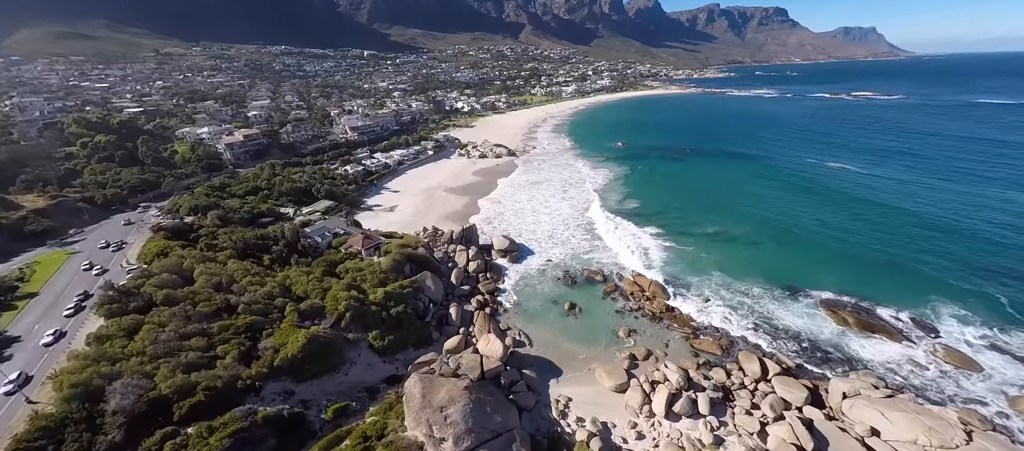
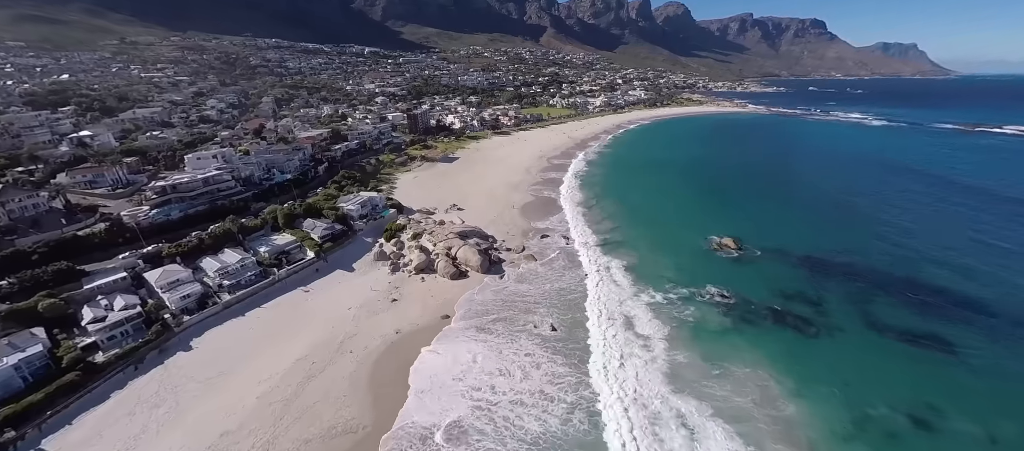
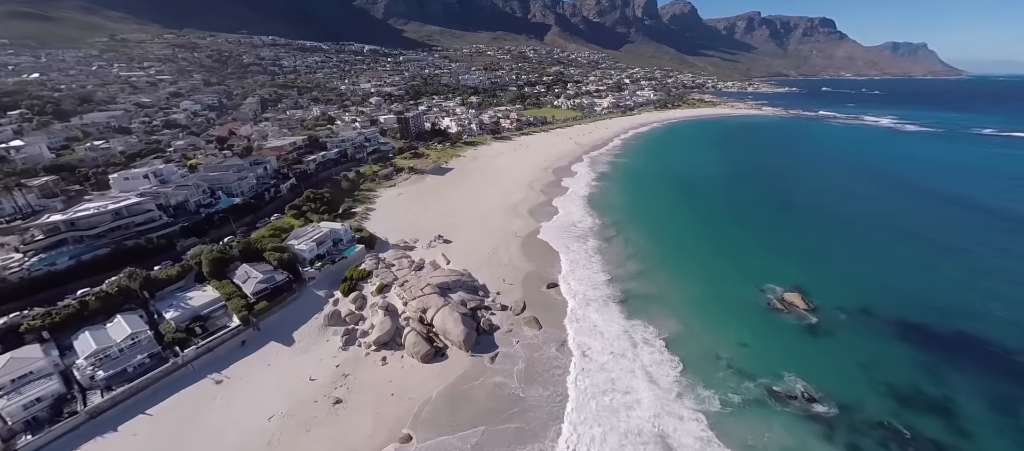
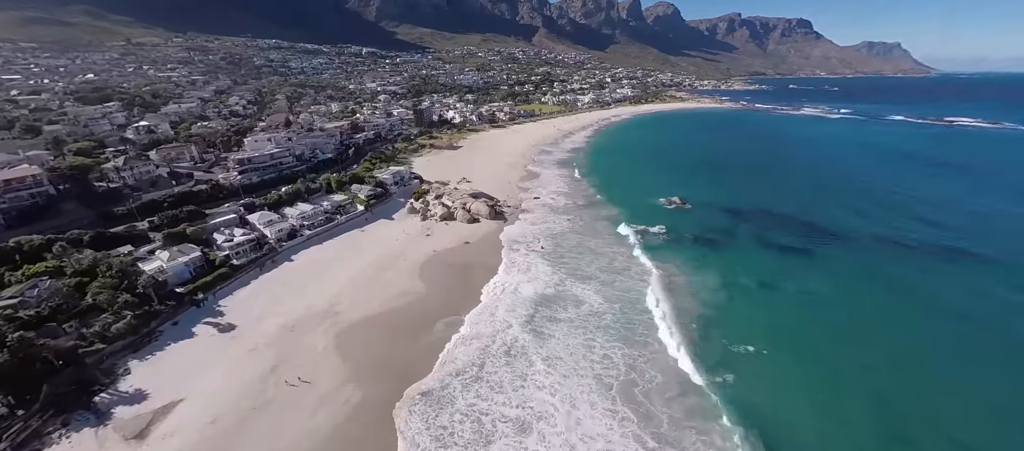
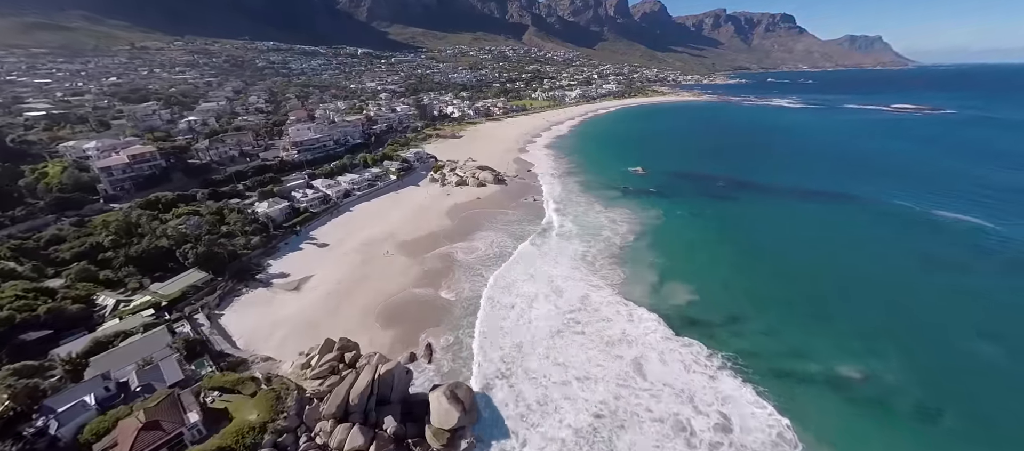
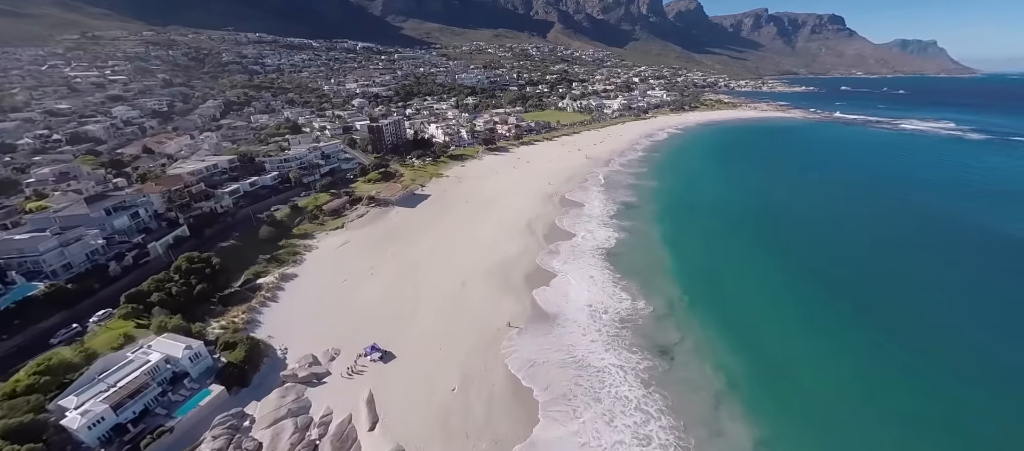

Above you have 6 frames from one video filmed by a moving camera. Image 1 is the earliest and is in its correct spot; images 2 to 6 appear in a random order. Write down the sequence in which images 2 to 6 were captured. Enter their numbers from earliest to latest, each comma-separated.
5, 4, 2, 3, 6
